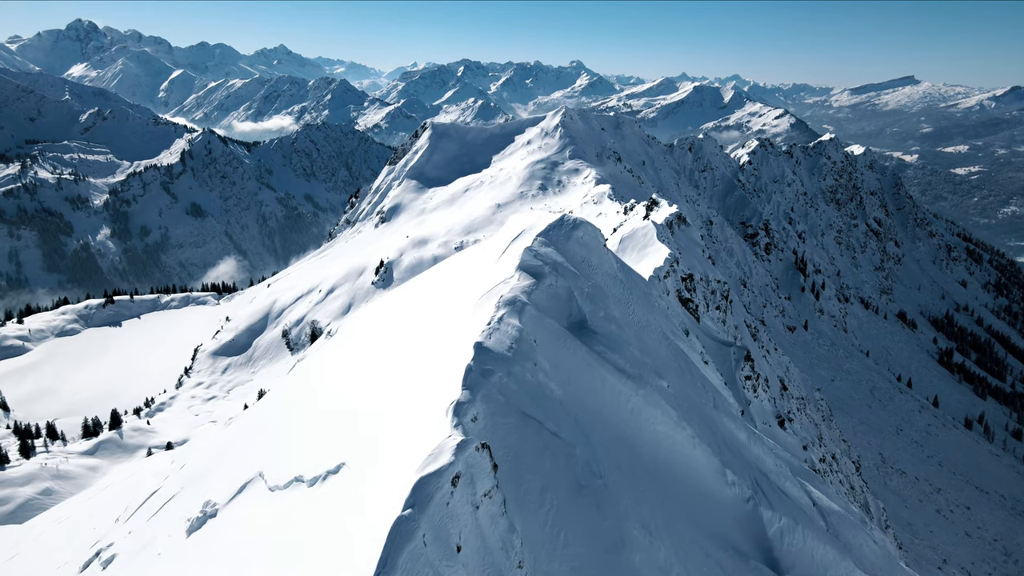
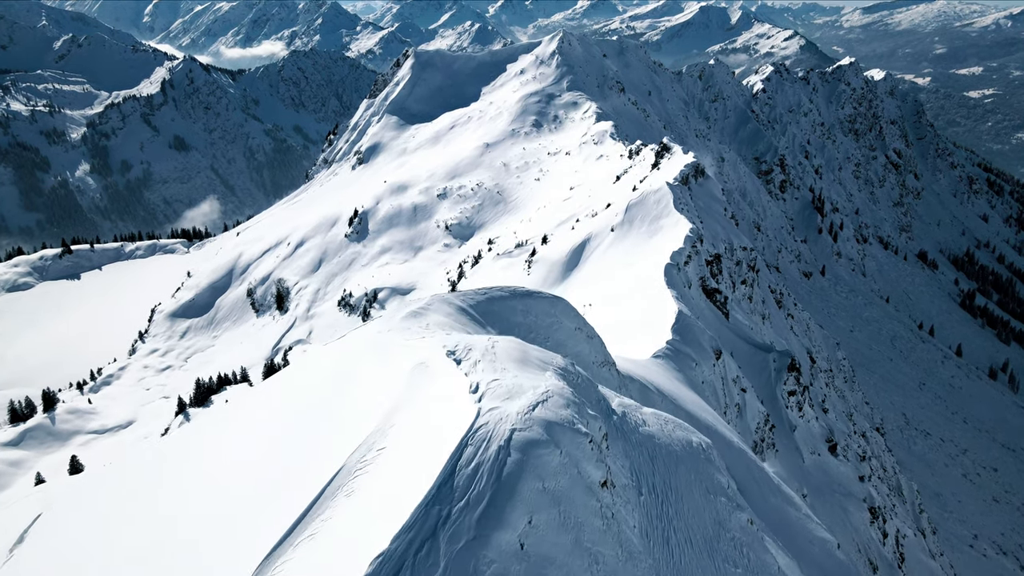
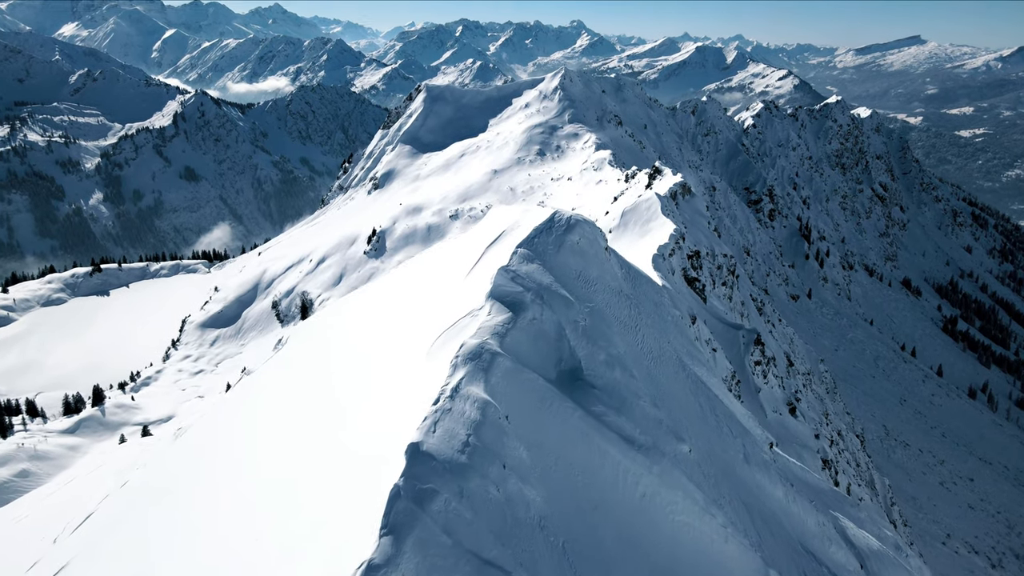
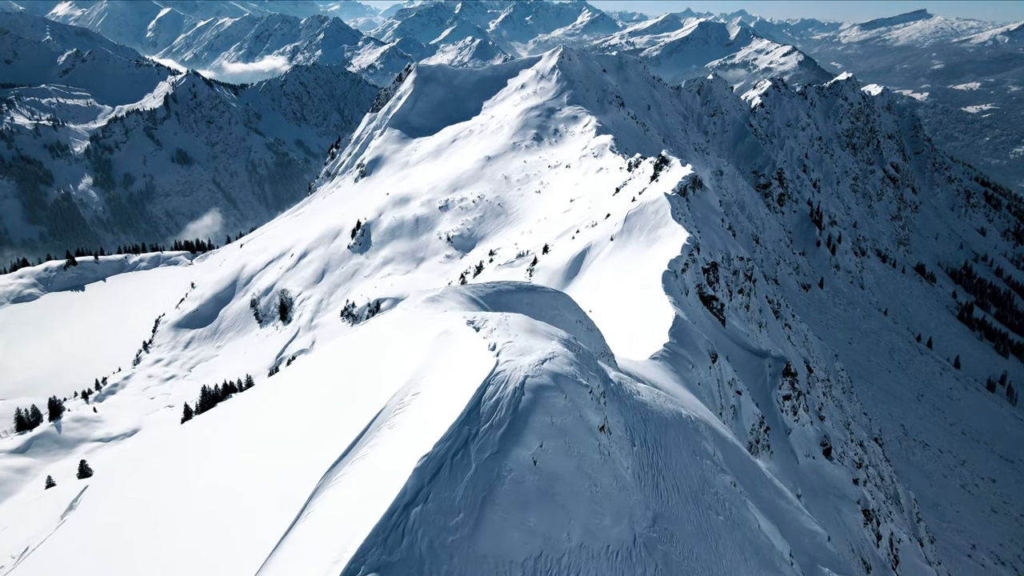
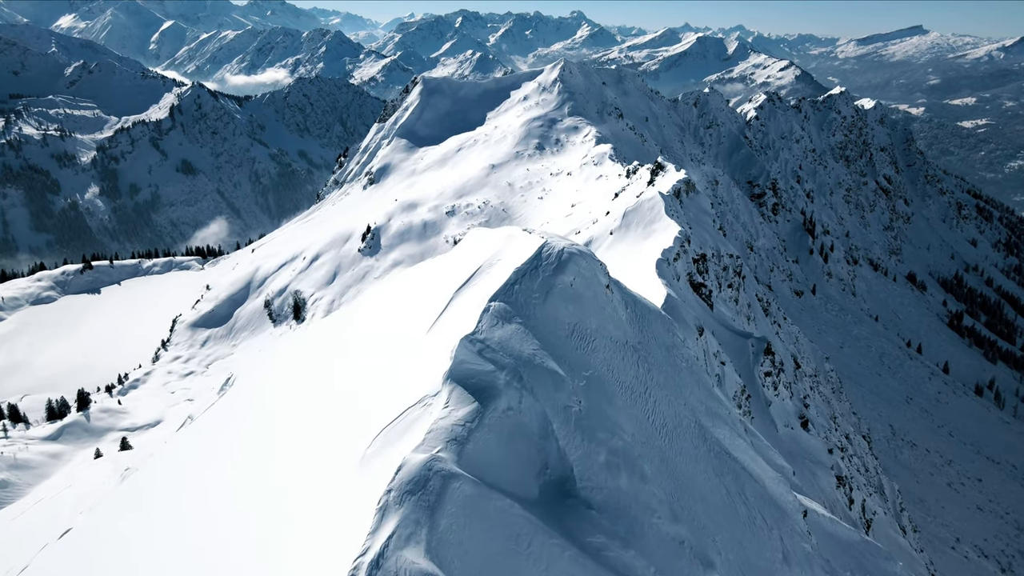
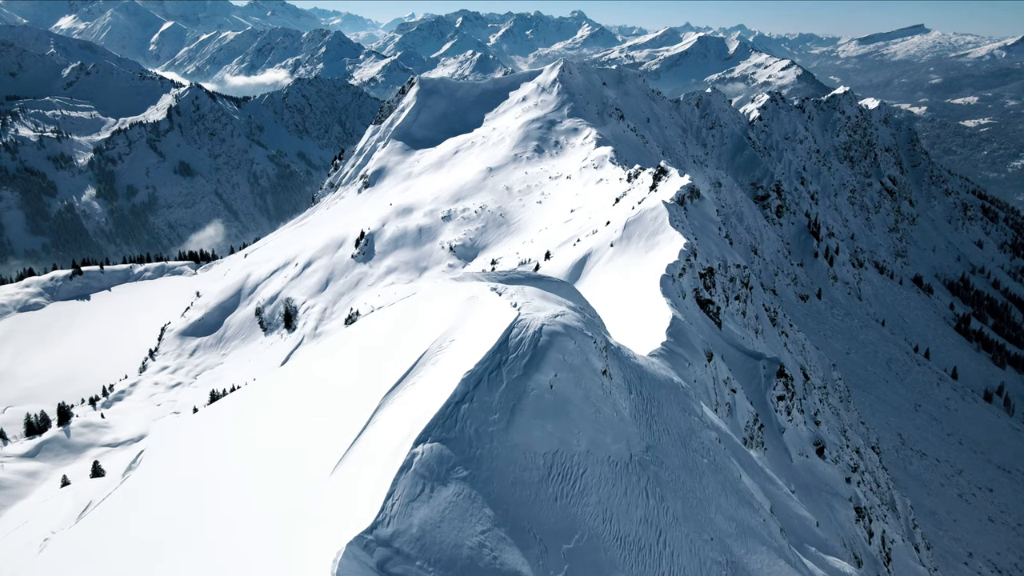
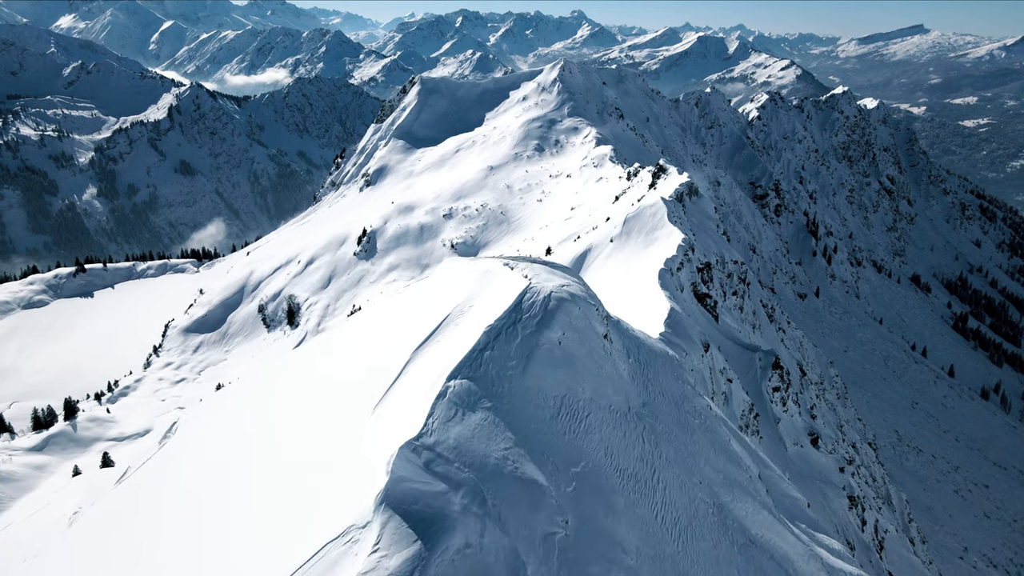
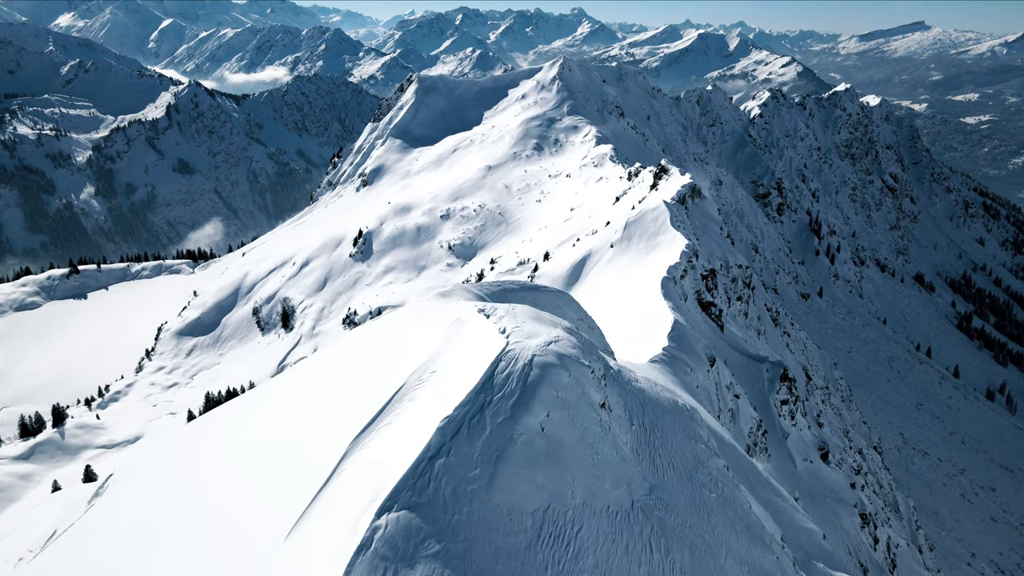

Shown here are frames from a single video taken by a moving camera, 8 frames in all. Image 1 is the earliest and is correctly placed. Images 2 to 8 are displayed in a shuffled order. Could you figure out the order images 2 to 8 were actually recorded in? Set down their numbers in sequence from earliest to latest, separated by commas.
3, 5, 7, 6, 8, 4, 2
